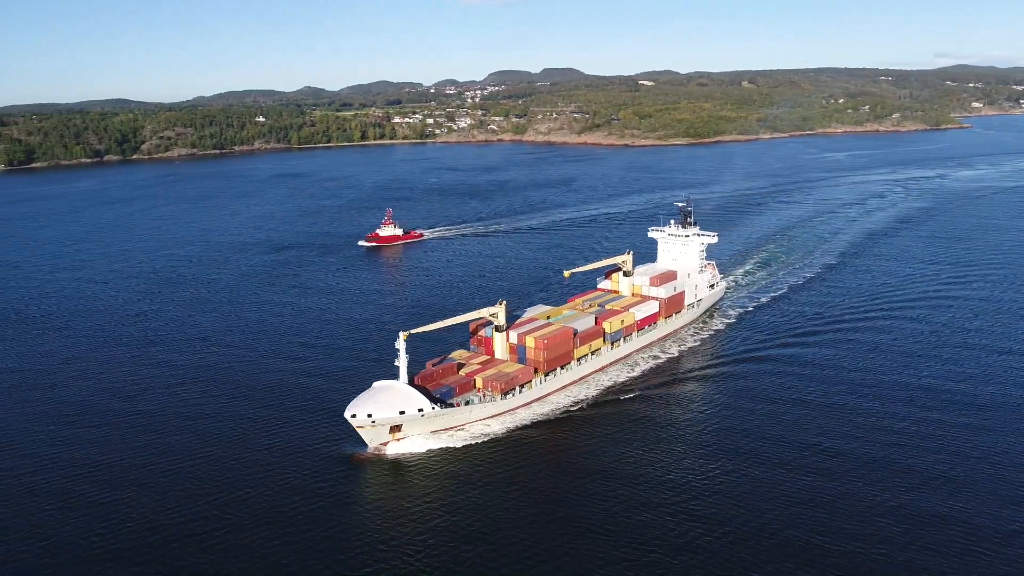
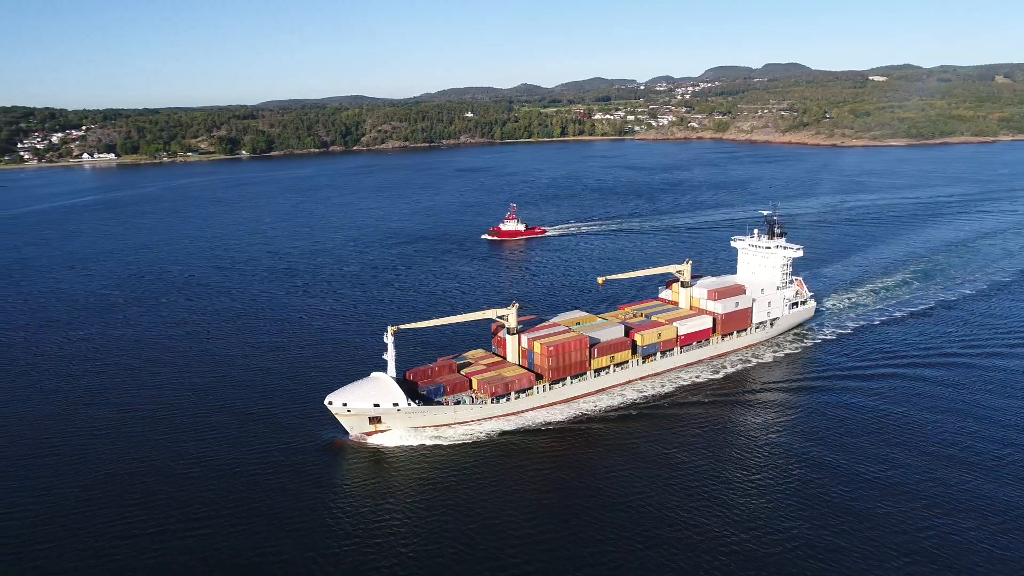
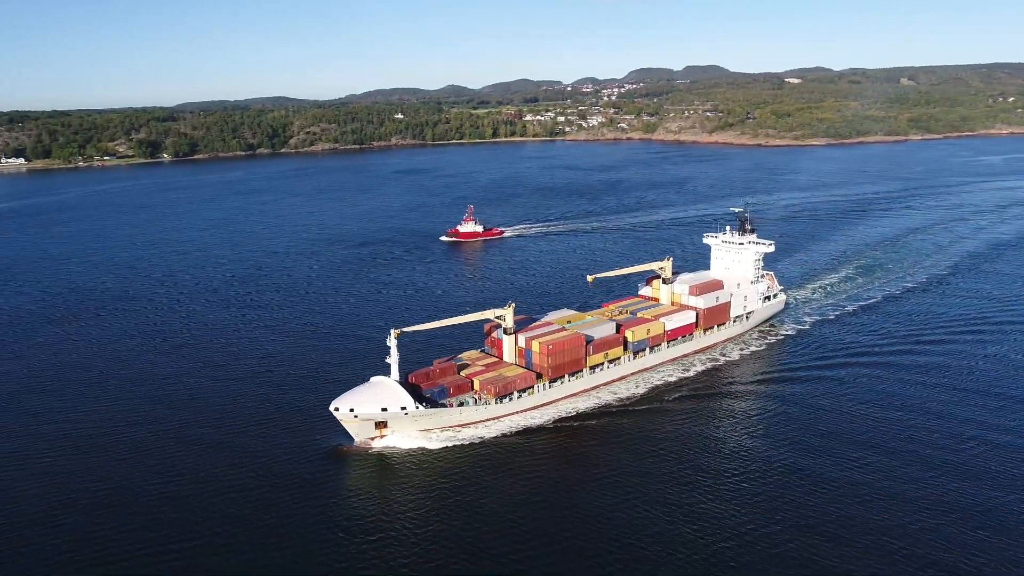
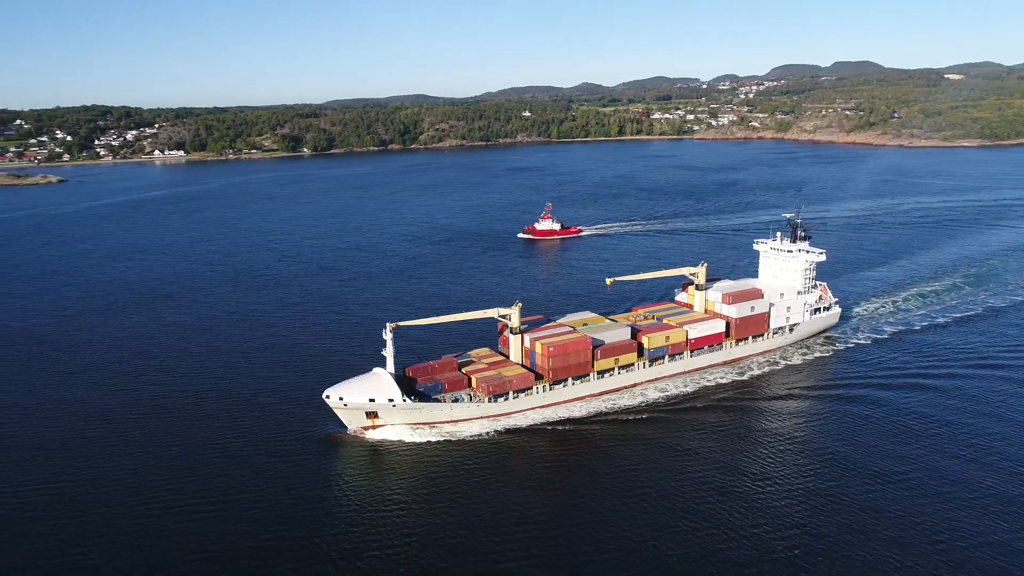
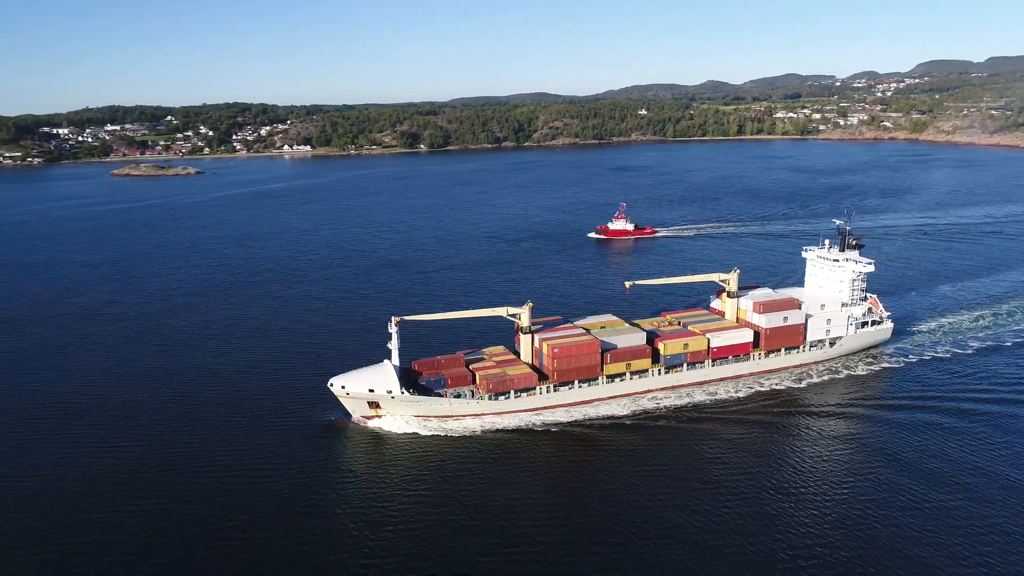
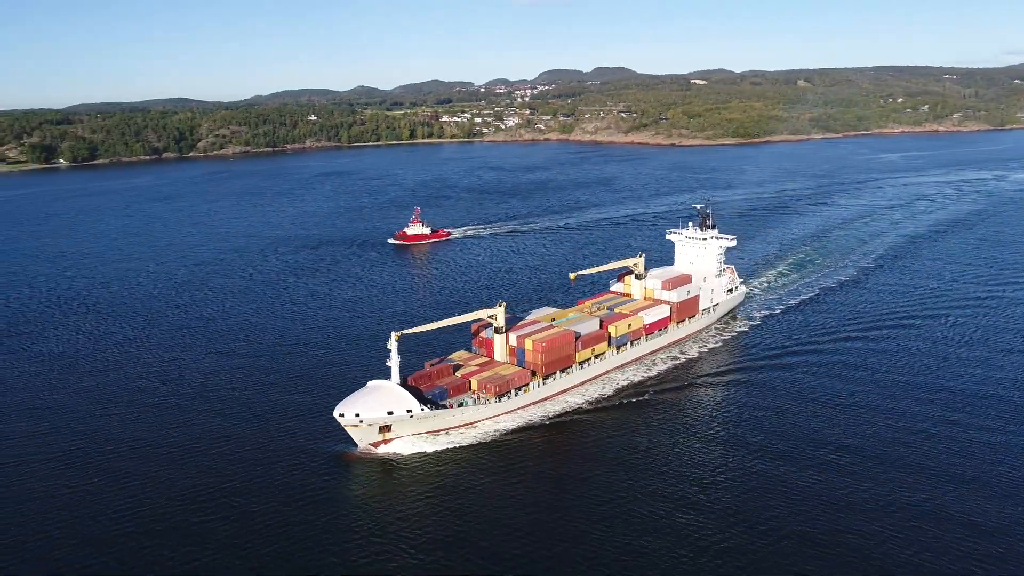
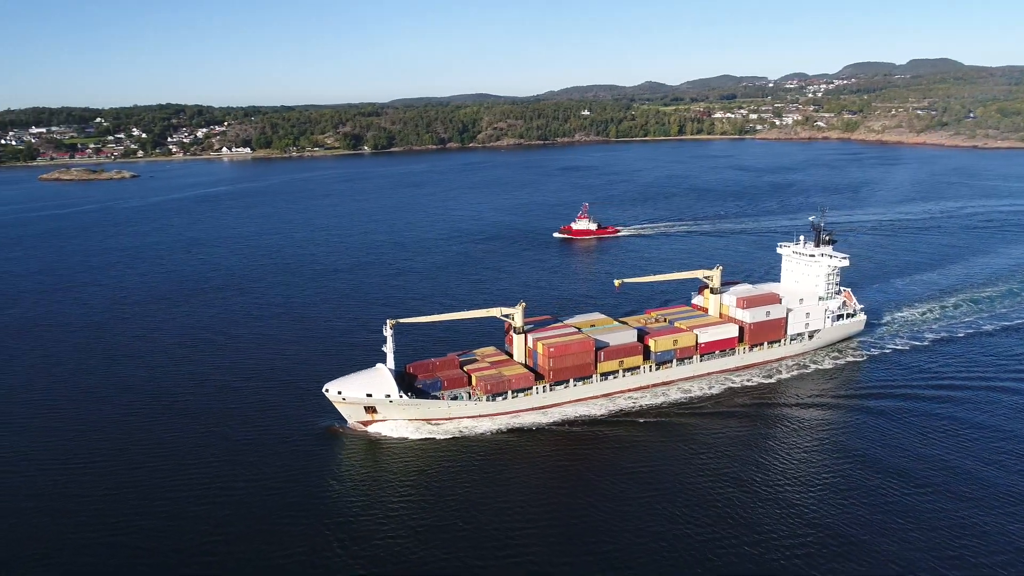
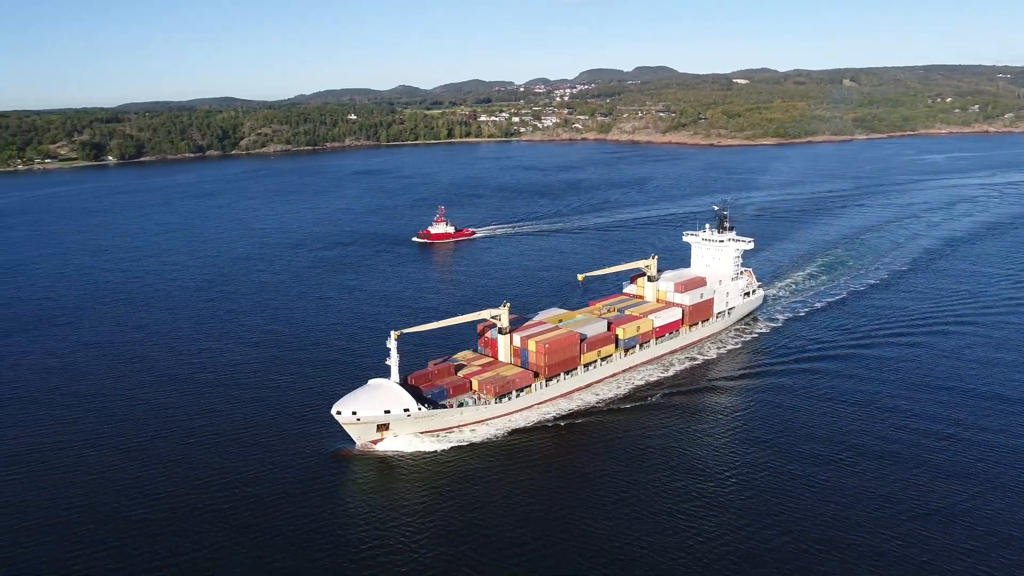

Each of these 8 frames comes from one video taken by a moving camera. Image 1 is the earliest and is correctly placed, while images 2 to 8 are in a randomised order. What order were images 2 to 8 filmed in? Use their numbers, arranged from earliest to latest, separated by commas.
6, 8, 3, 2, 4, 7, 5
